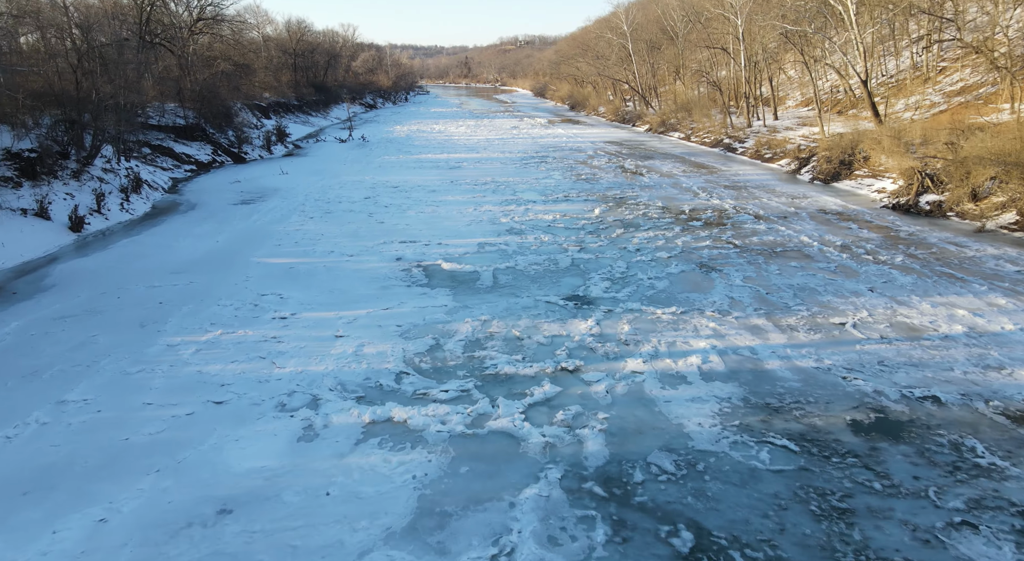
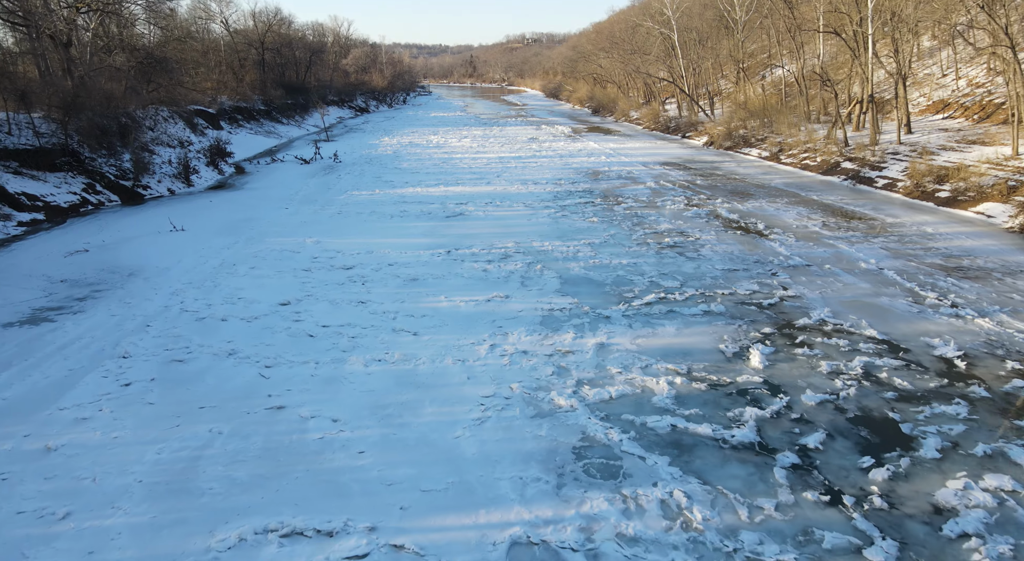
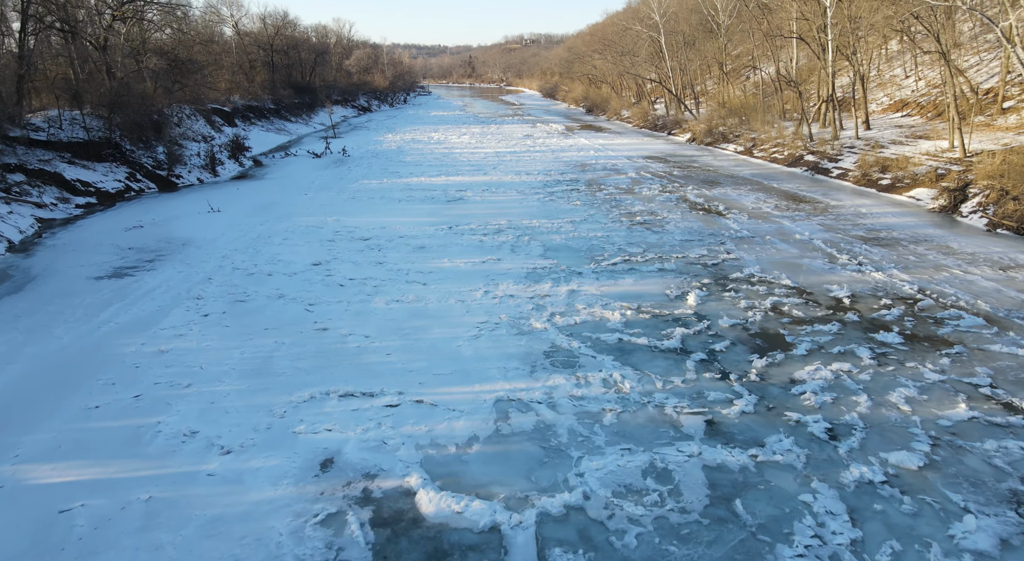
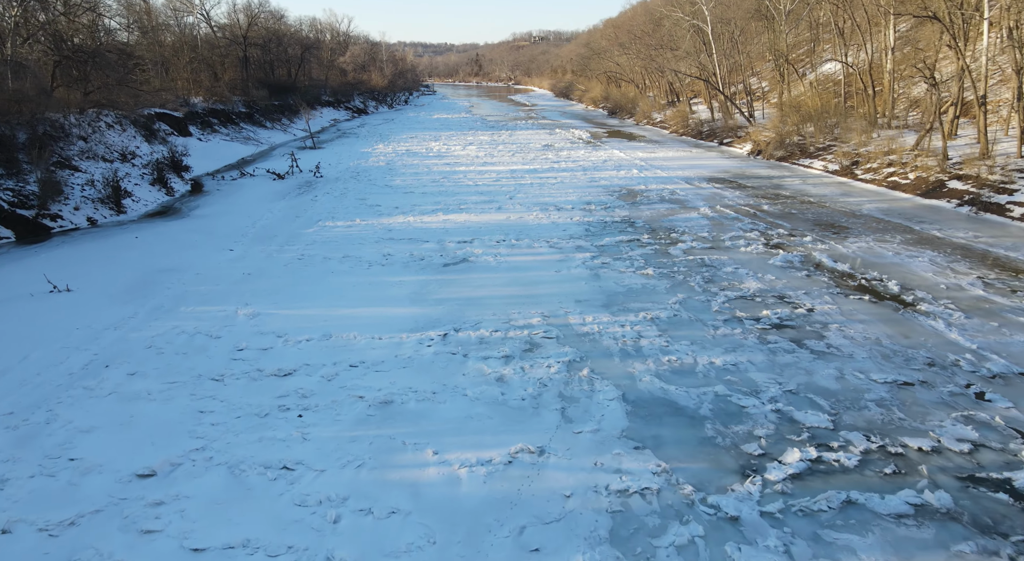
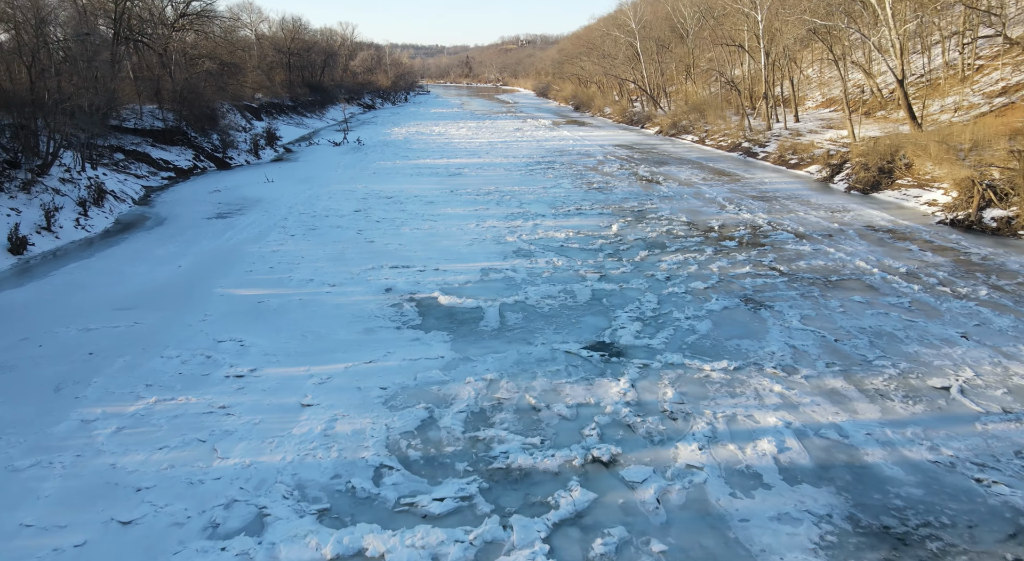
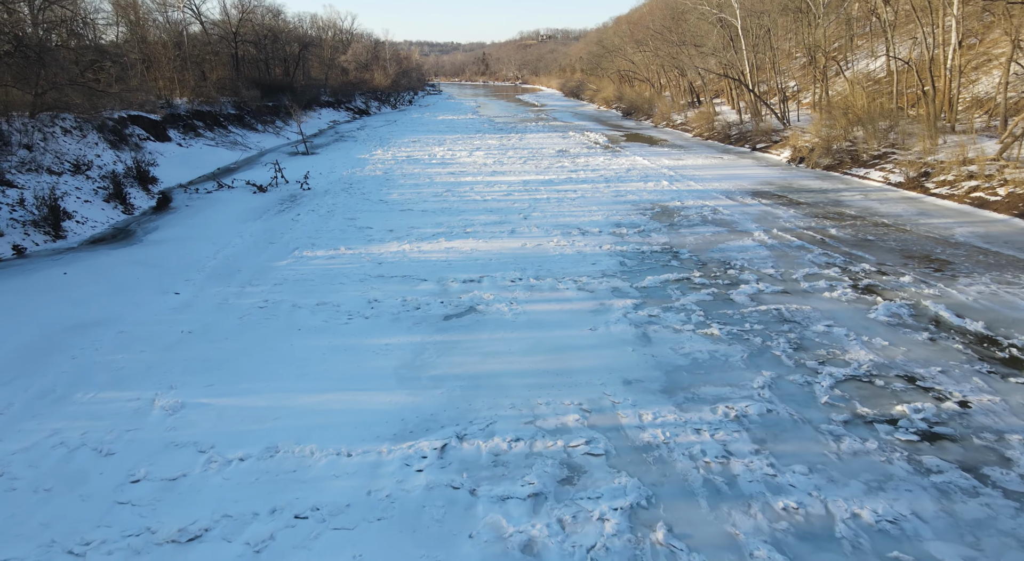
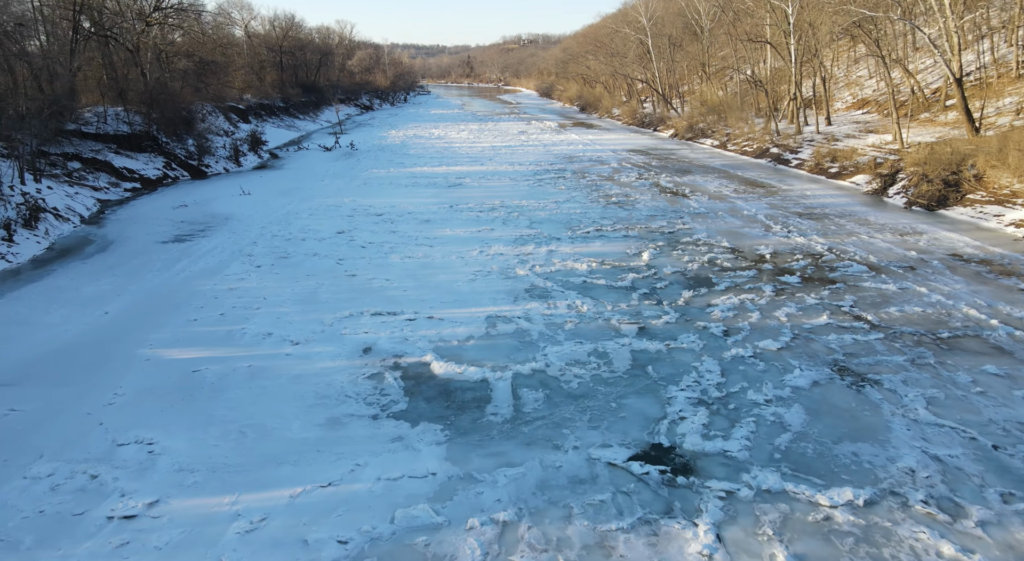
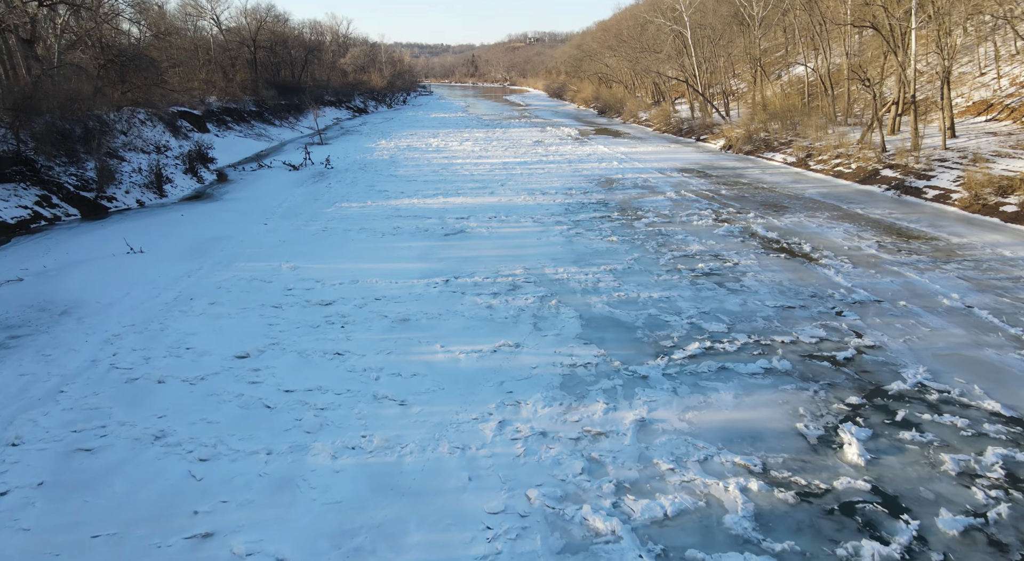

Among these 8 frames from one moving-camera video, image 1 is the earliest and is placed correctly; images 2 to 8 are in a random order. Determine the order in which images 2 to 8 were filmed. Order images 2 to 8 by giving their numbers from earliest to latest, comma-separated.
5, 7, 3, 2, 8, 4, 6
